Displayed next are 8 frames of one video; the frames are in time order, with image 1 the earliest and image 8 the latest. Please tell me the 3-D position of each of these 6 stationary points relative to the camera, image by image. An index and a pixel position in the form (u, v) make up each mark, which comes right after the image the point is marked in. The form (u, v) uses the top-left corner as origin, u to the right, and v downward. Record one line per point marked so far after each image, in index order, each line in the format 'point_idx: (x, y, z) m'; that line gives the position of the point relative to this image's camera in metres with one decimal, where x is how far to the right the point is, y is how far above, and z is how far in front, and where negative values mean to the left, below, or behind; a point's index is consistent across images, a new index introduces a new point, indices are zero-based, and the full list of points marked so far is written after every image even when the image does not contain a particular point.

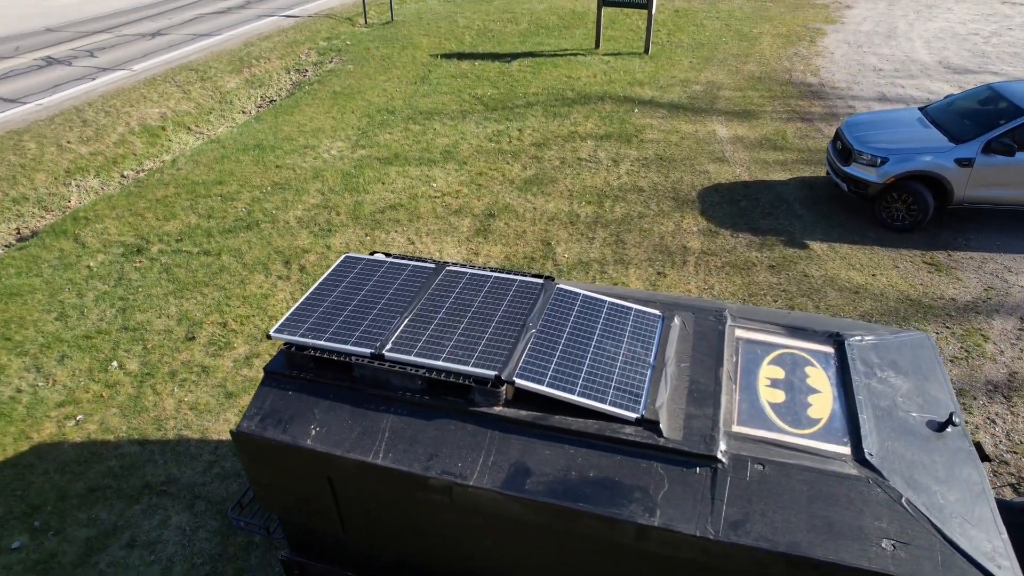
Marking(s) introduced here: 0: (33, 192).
0: (-9.1, +1.9, +12.7) m
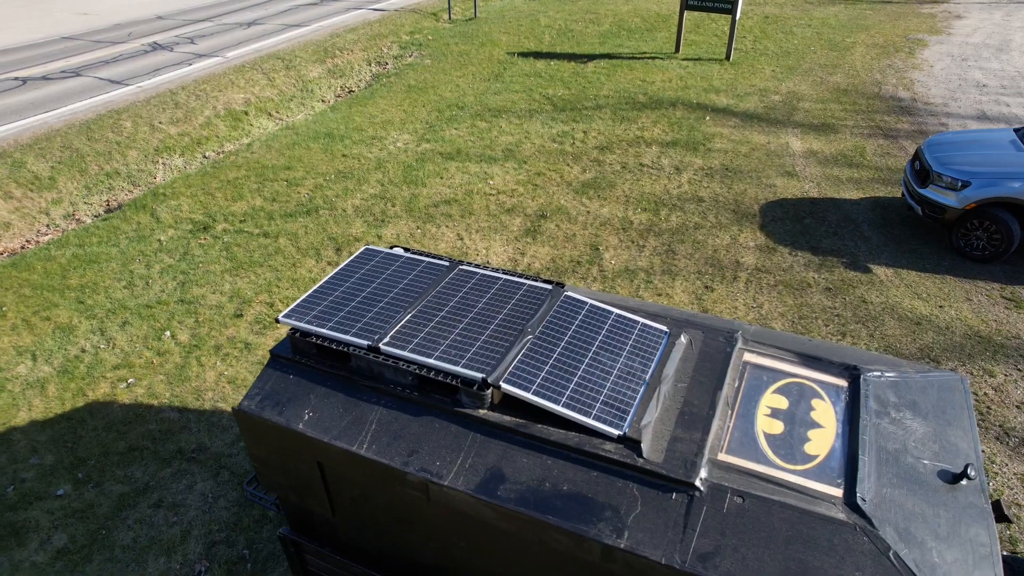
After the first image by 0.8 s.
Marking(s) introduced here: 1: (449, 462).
0: (-8.0, +2.5, +13.7) m
1: (-0.4, -1.0, +3.9) m
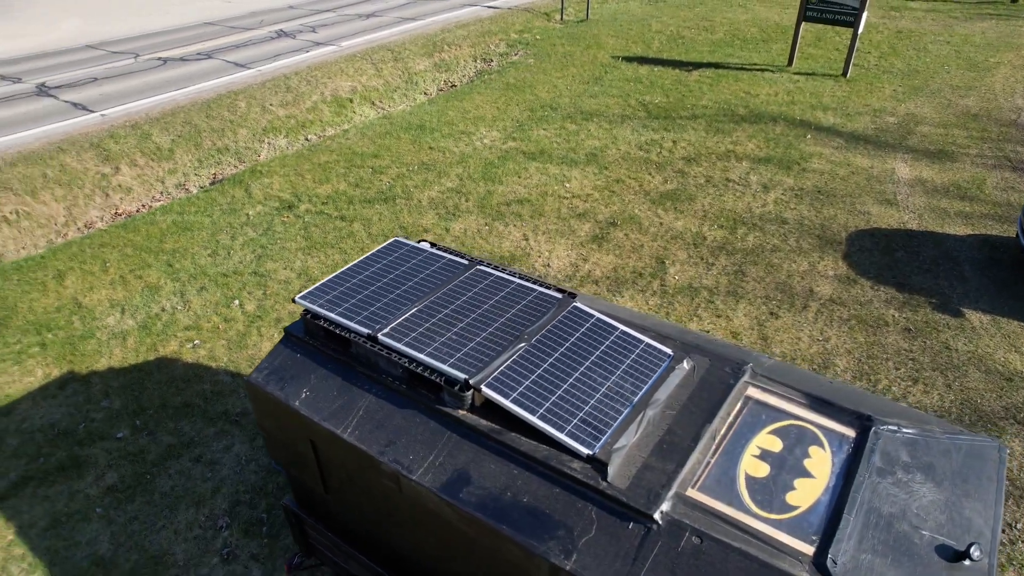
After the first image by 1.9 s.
0: (-6.1, +3.2, +14.7) m
1: (-0.5, -1.0, +3.9) m
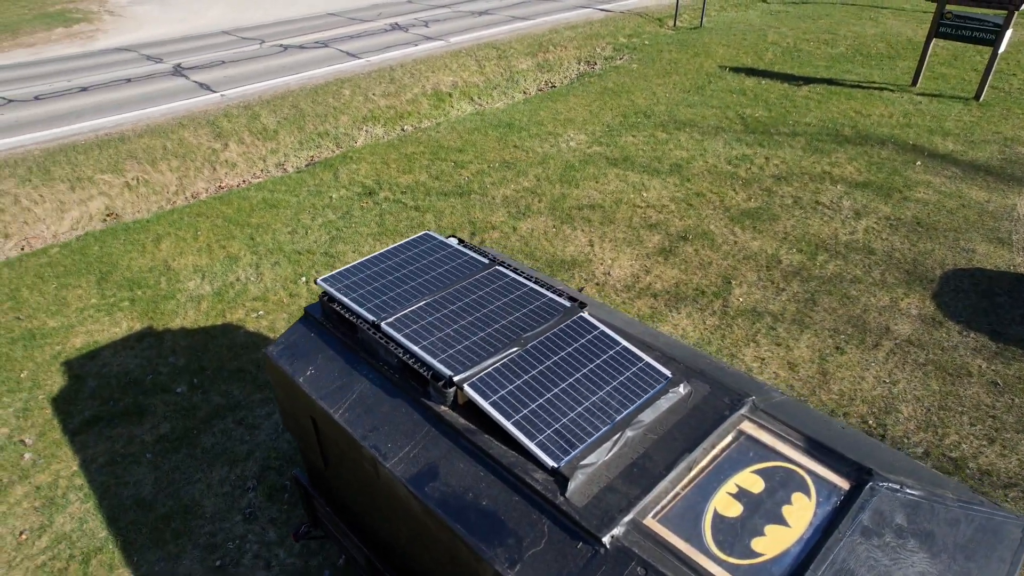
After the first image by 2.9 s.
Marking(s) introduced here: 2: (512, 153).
0: (-4.1, +3.7, +15.5) m
1: (-0.7, -1.0, +4.0) m
2: (0.0, +2.7, +13.3) m
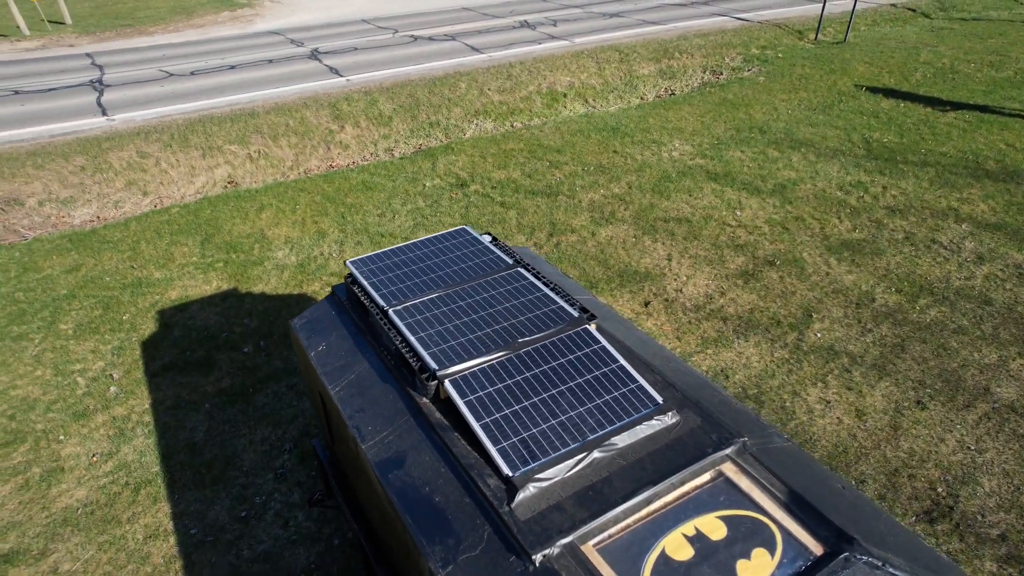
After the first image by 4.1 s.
0: (-1.6, +4.0, +16.0) m
1: (-0.8, -0.9, +4.1) m
2: (+1.9, +2.6, +13.1) m
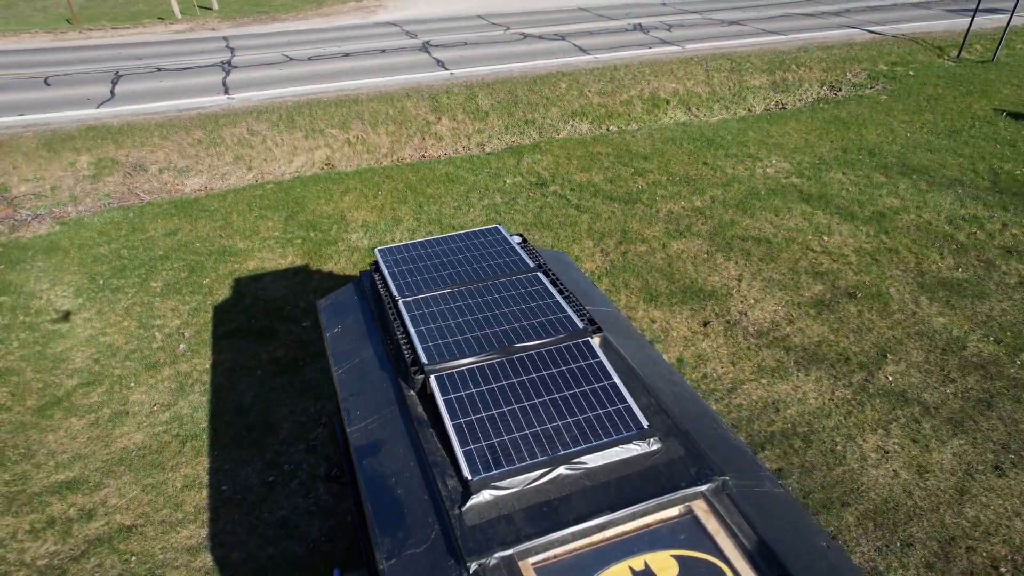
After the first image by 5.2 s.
0: (+0.7, +4.1, +16.0) m
1: (-0.9, -0.8, +4.2) m
2: (+3.5, +2.3, +12.6) m
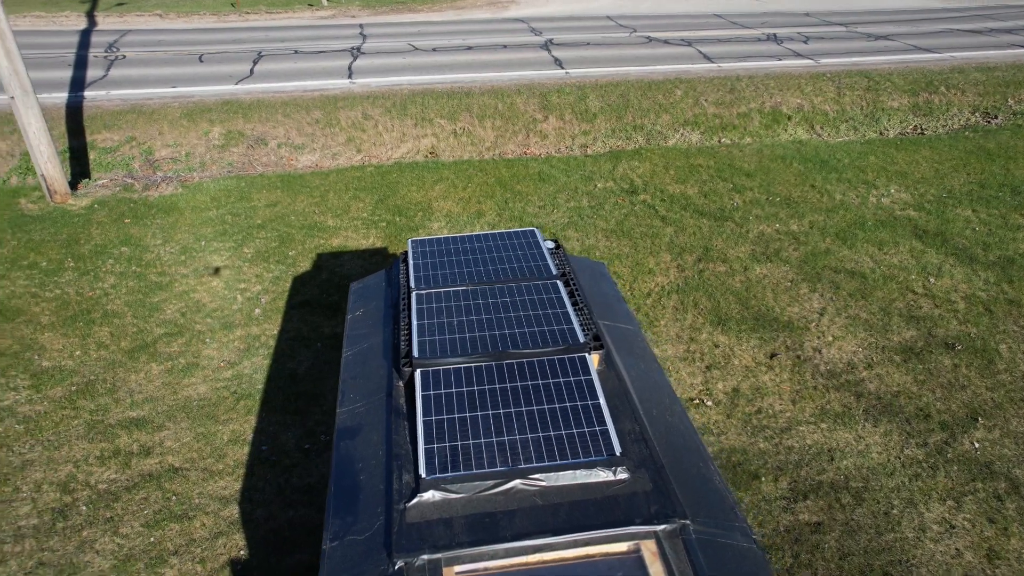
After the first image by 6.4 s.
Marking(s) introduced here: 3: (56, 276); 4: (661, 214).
0: (+3.2, +3.8, +15.6) m
1: (-1.0, -0.7, +4.3) m
2: (+5.2, +1.7, +11.8) m
3: (-6.6, +0.2, +9.6) m
4: (+2.5, +1.2, +11.1) m
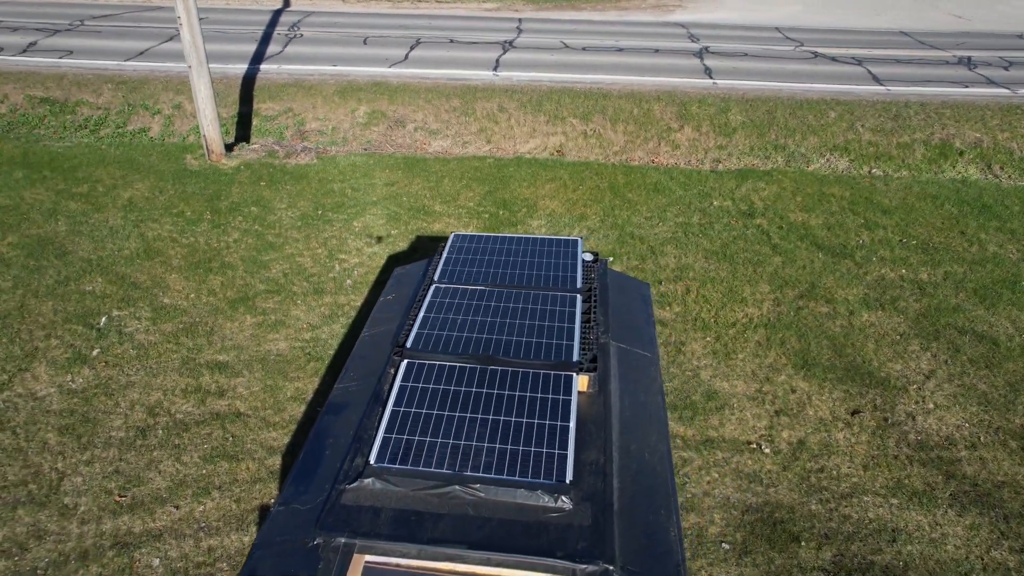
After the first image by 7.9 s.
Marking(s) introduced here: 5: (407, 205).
0: (+6.1, +3.1, +14.5) m
1: (-1.1, -0.6, +4.5) m
2: (+6.9, +0.8, +10.4) m
3: (-5.2, +1.0, +10.8) m
4: (+4.1, +0.7, +10.3) m
5: (-1.8, +1.4, +11.4) m
